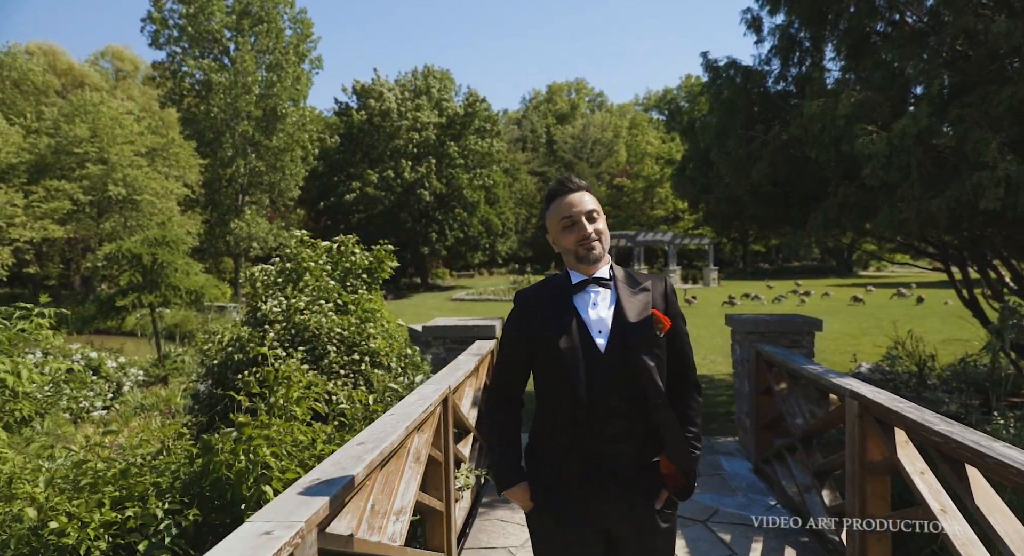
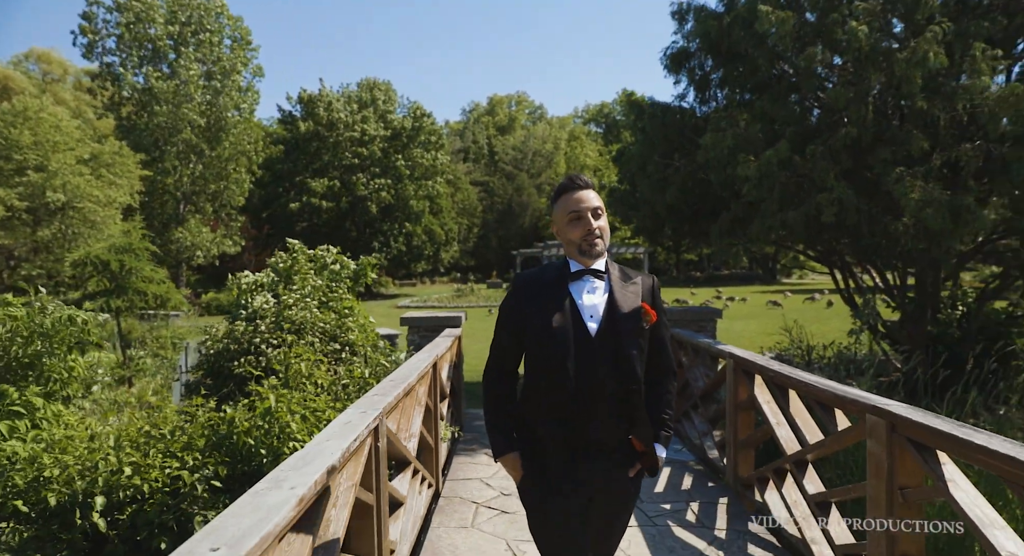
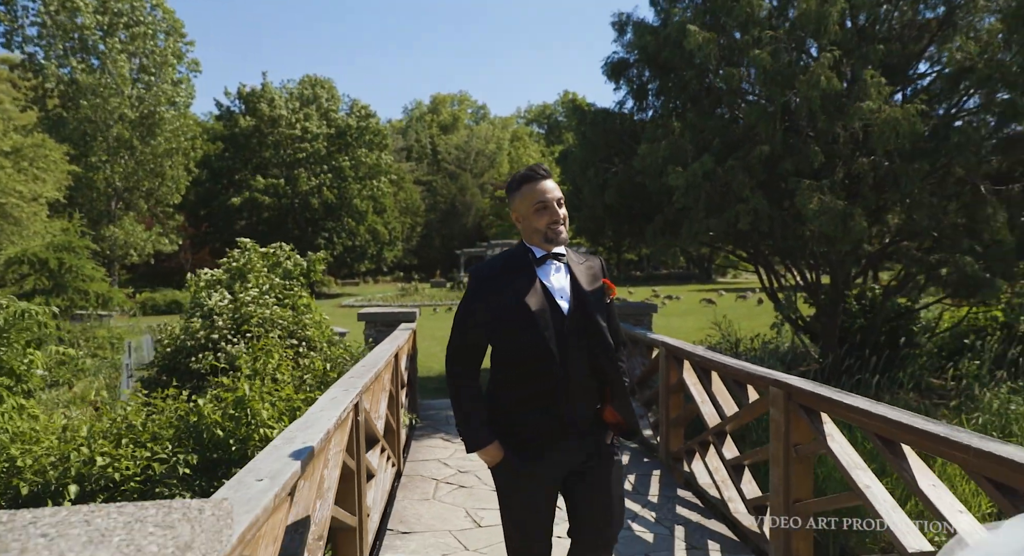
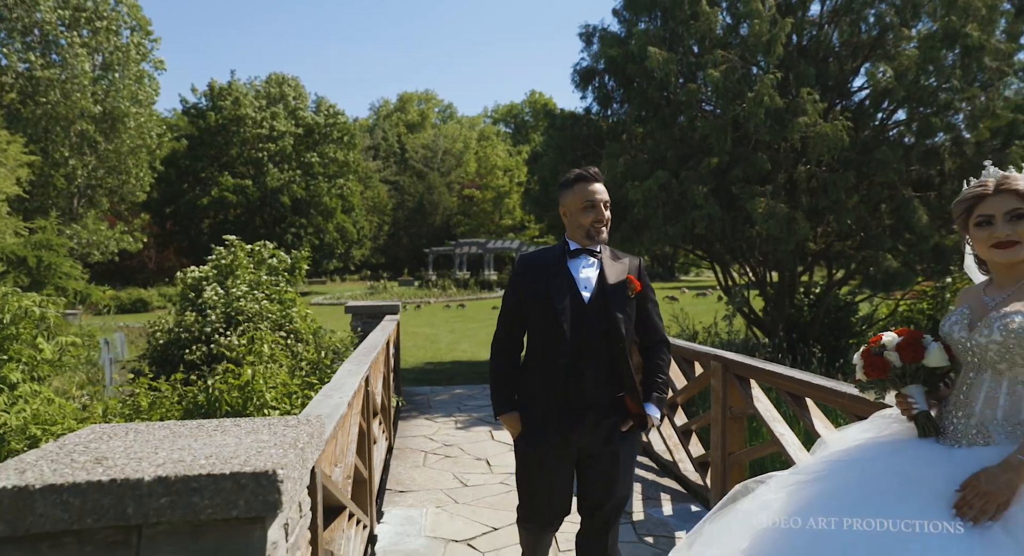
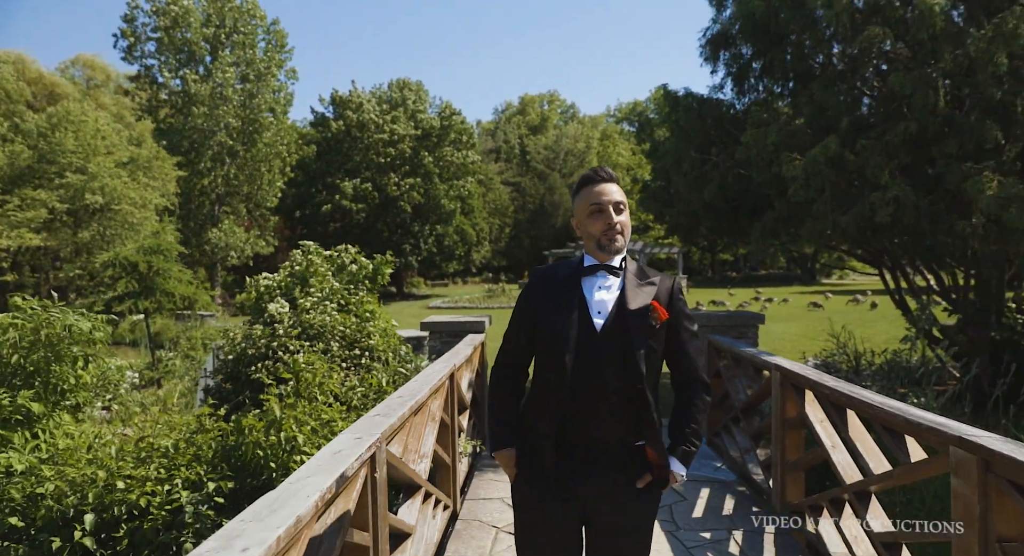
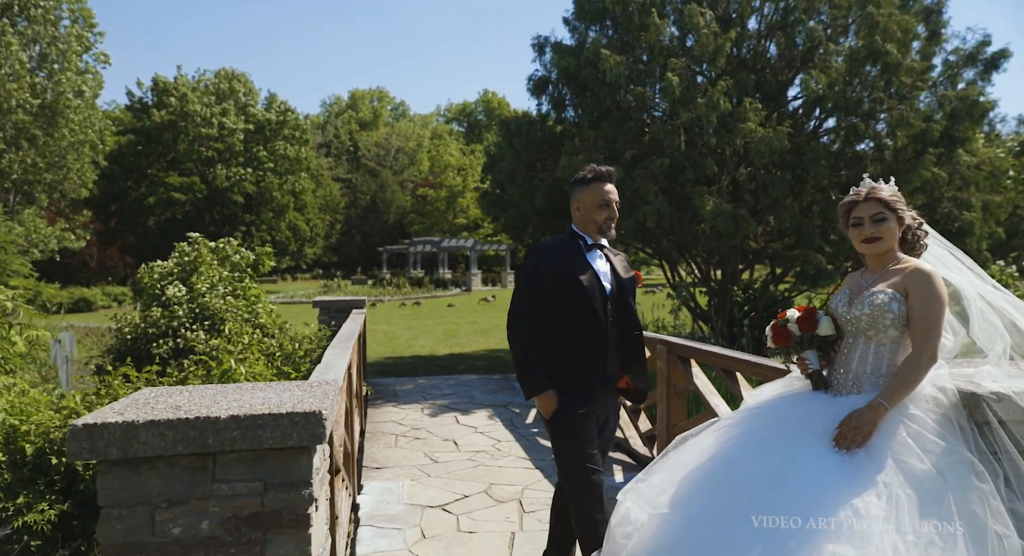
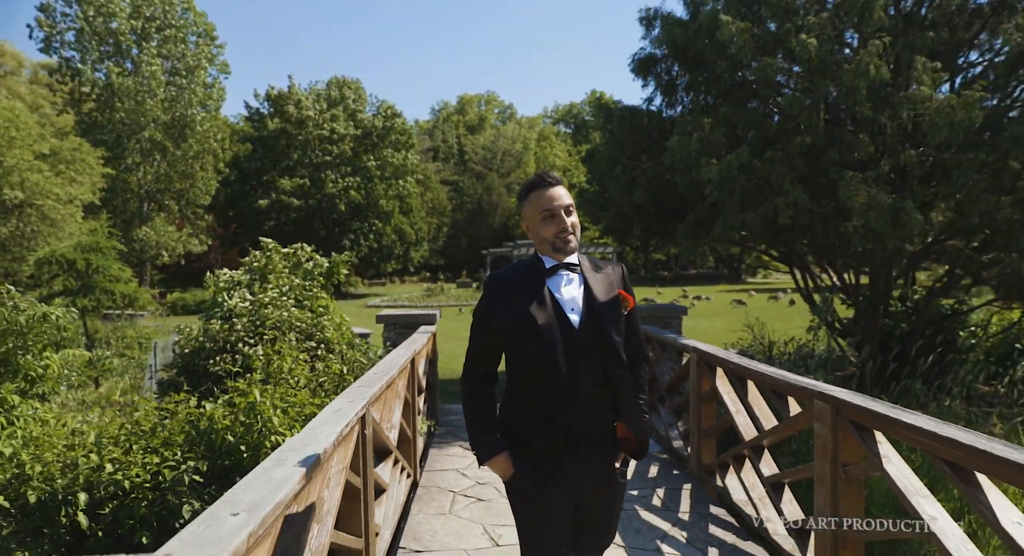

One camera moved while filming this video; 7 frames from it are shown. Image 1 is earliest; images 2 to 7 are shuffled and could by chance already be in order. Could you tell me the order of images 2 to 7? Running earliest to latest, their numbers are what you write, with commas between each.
5, 2, 7, 3, 4, 6
